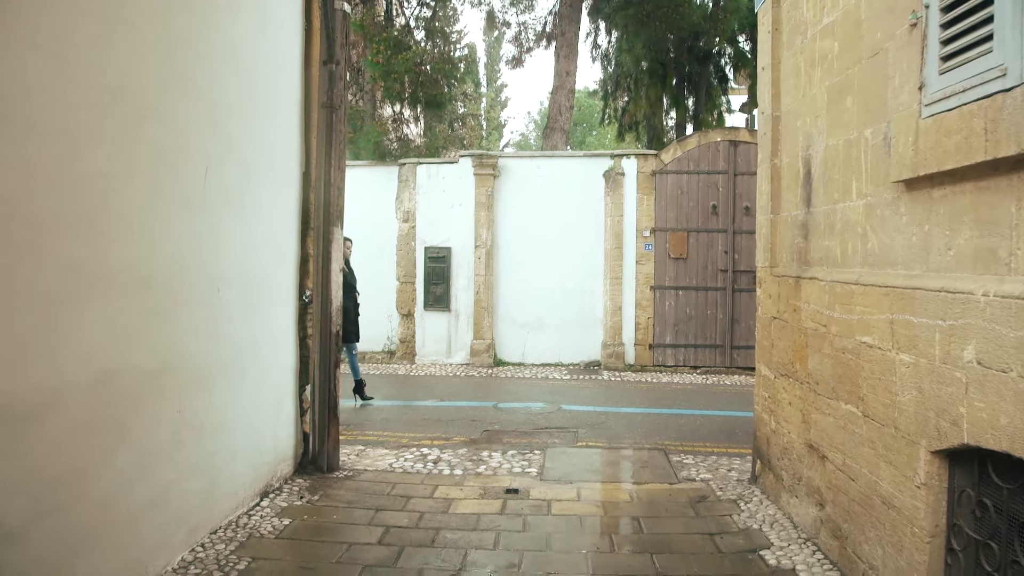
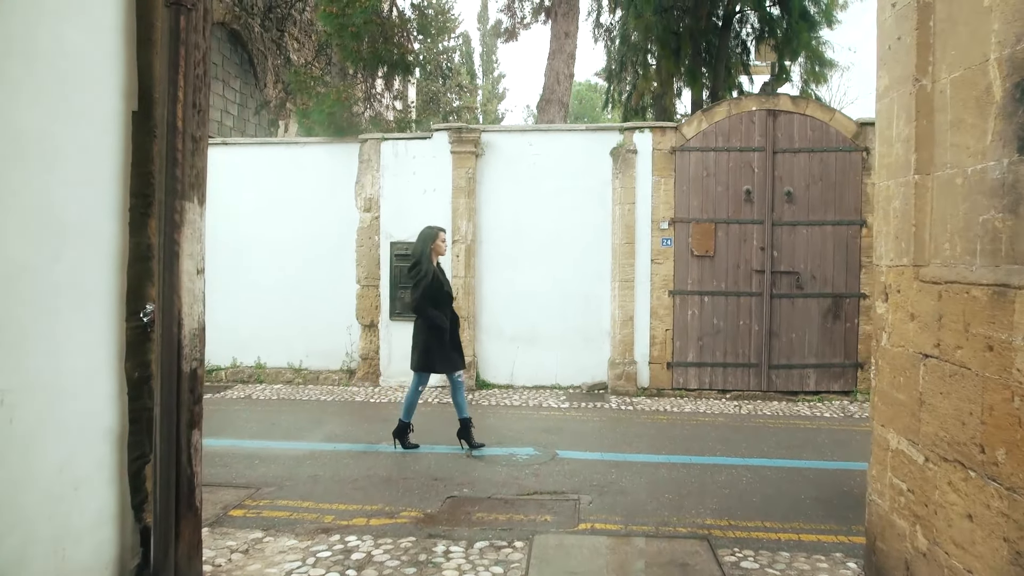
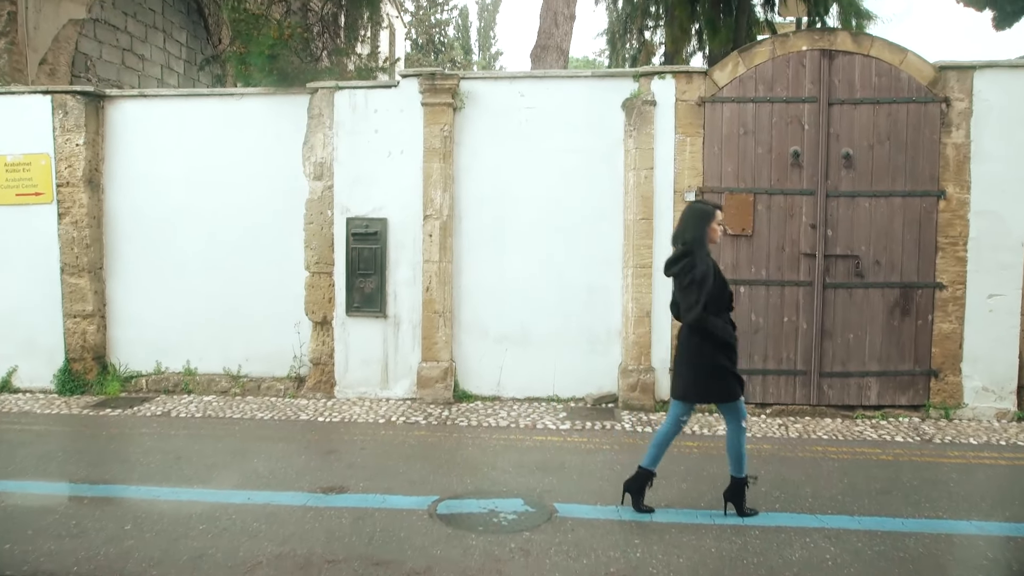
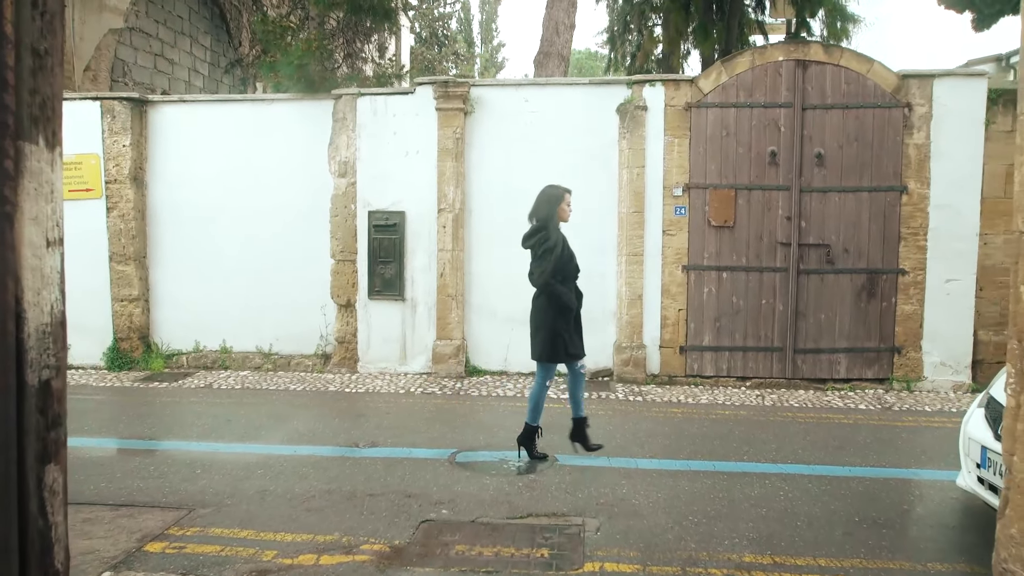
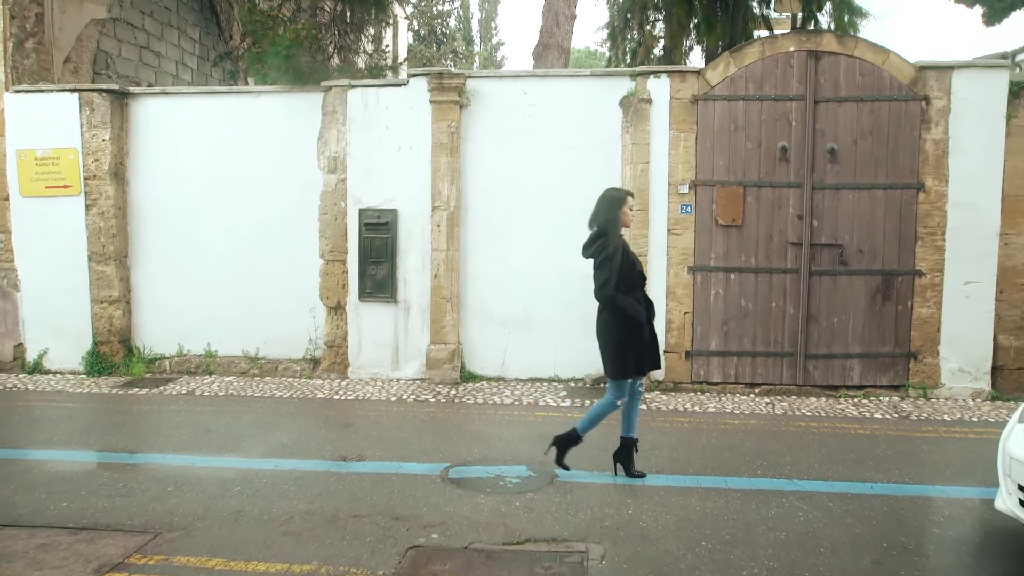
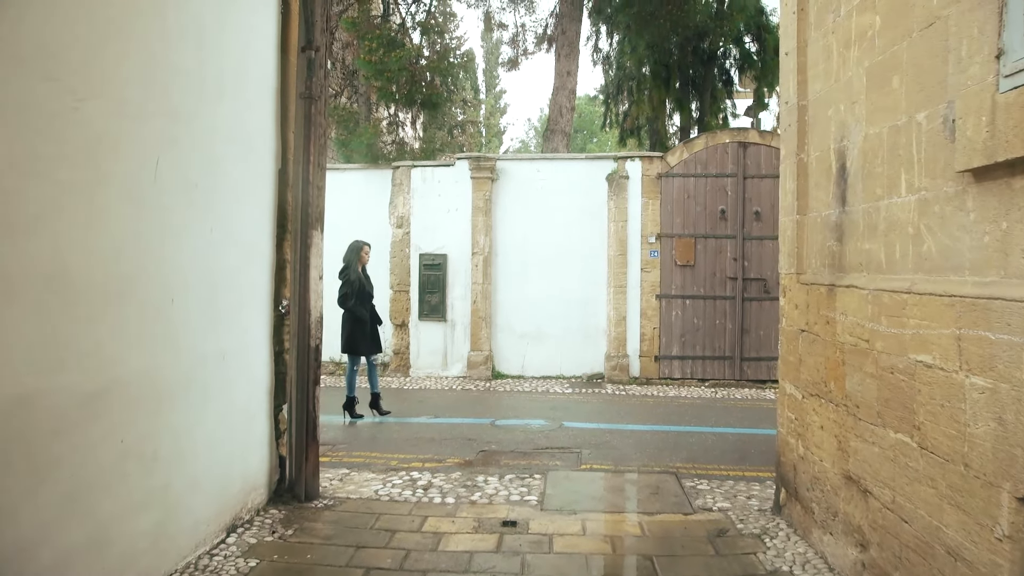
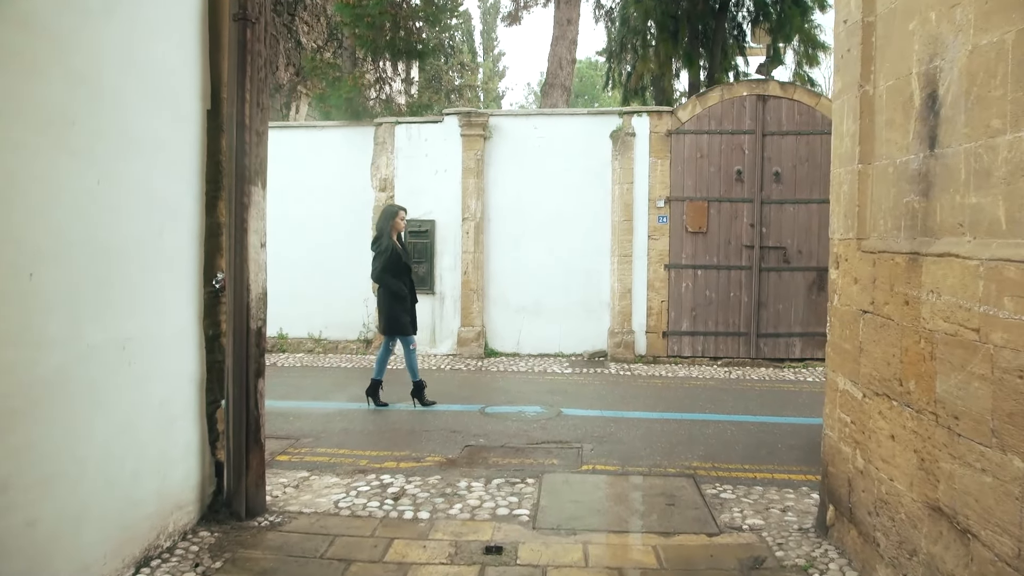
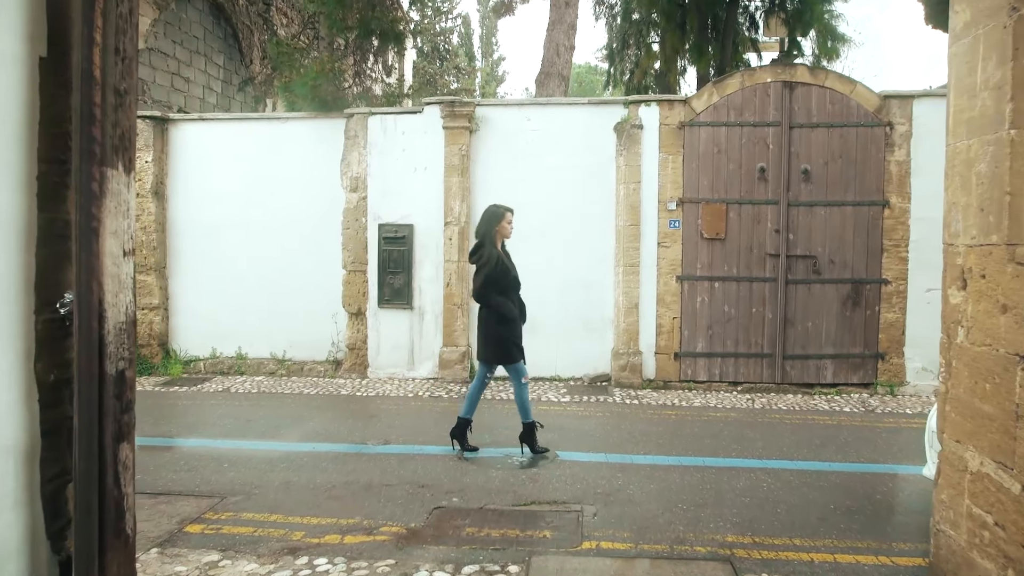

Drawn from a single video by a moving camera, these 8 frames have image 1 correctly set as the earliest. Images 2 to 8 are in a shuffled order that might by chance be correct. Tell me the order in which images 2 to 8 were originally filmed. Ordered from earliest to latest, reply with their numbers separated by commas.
6, 7, 2, 8, 4, 5, 3
